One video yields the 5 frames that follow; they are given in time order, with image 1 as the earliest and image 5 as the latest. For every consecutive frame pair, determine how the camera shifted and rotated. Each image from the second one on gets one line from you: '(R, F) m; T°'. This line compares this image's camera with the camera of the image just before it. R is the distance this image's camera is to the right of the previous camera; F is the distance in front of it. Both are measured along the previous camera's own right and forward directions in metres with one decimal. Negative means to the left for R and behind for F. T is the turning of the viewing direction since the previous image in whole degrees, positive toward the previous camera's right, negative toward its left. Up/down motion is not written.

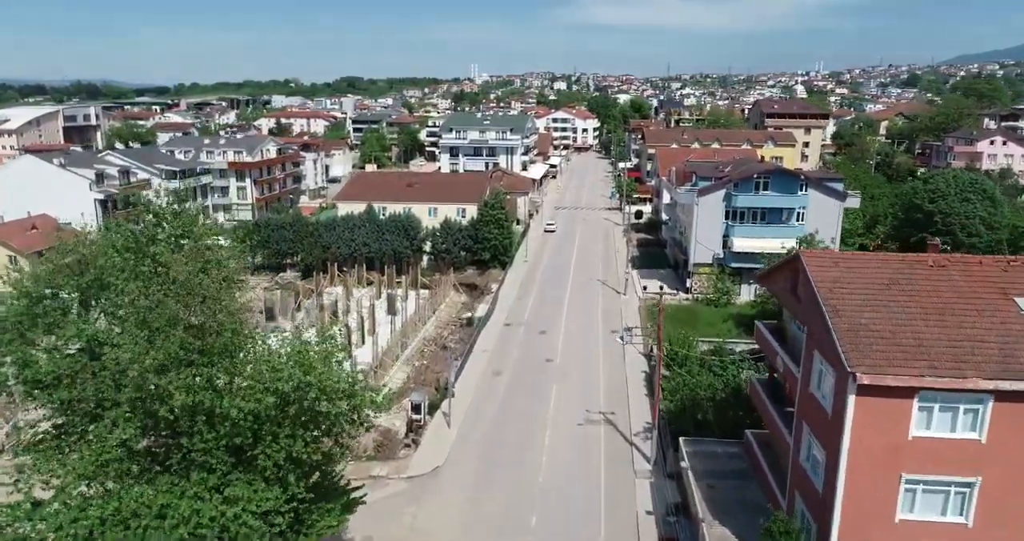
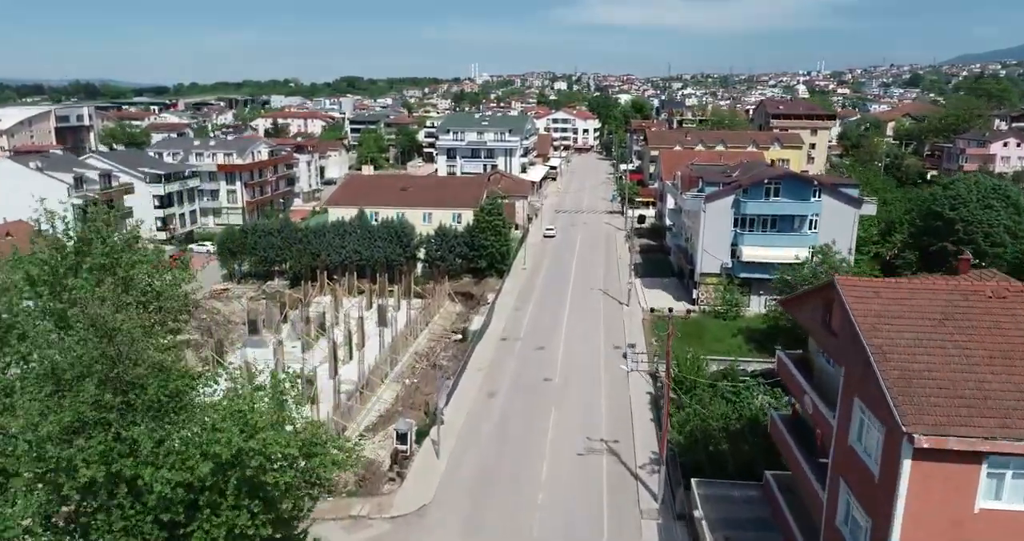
(+0.2, +1.8) m; 0°
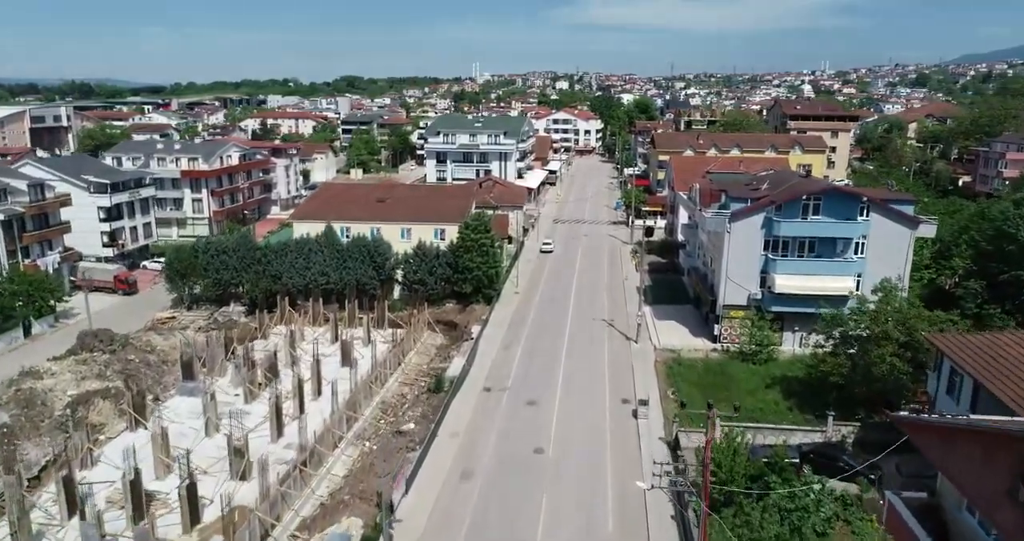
(+0.6, +5.4) m; 0°
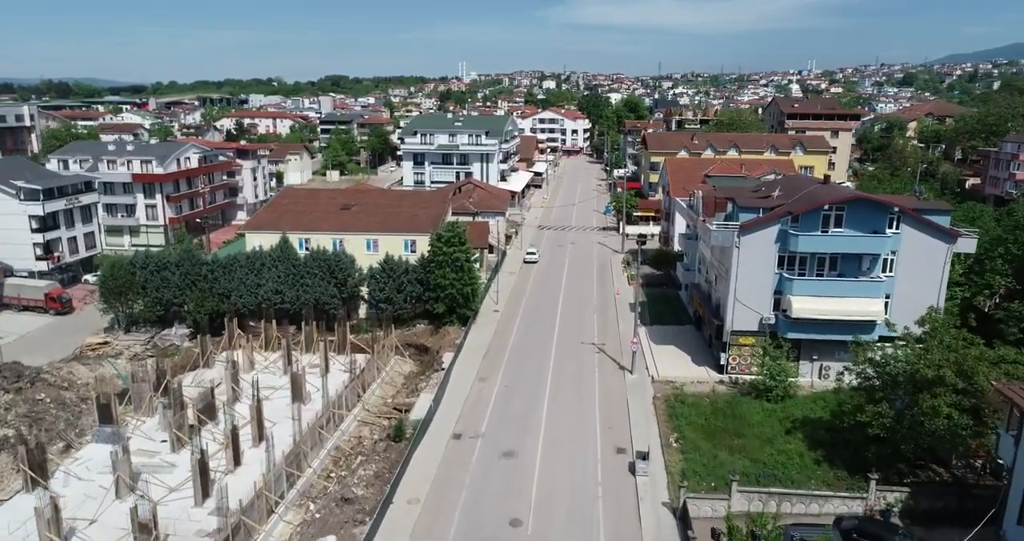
(+0.4, +3.8) m; +1°
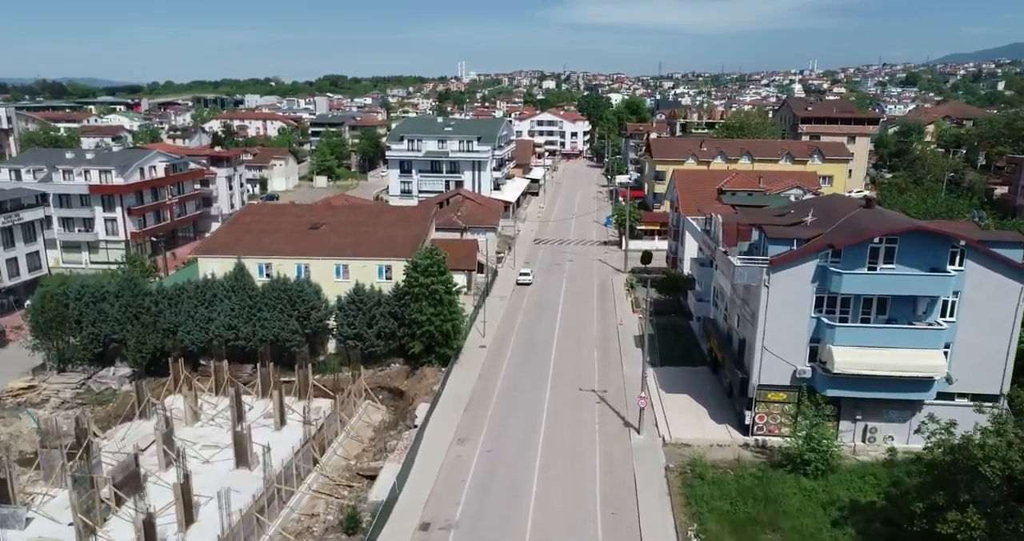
(+0.5, +4.0) m; 0°
